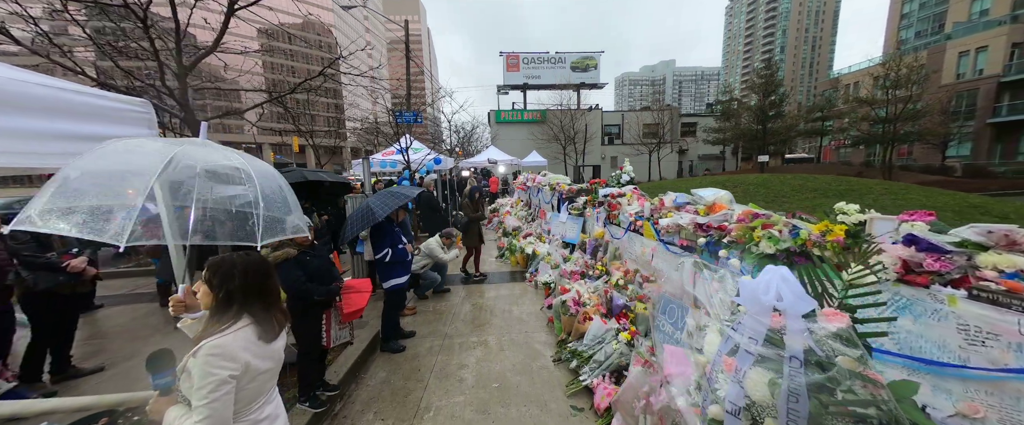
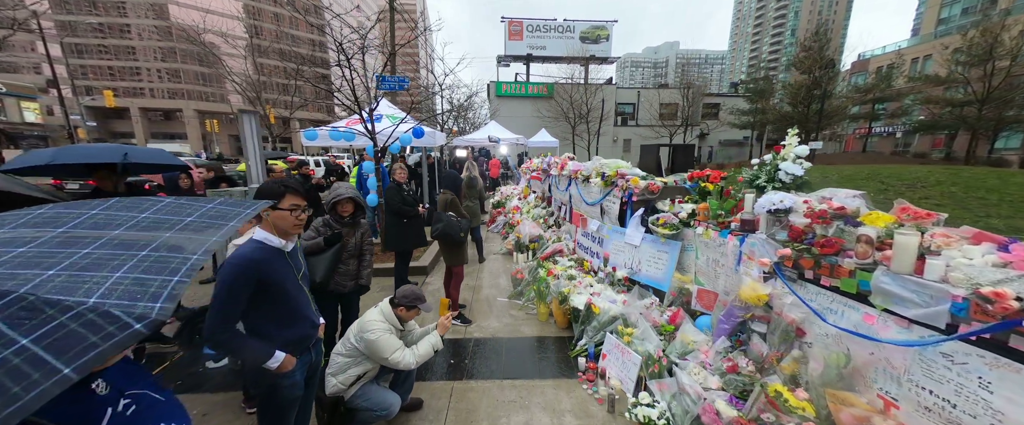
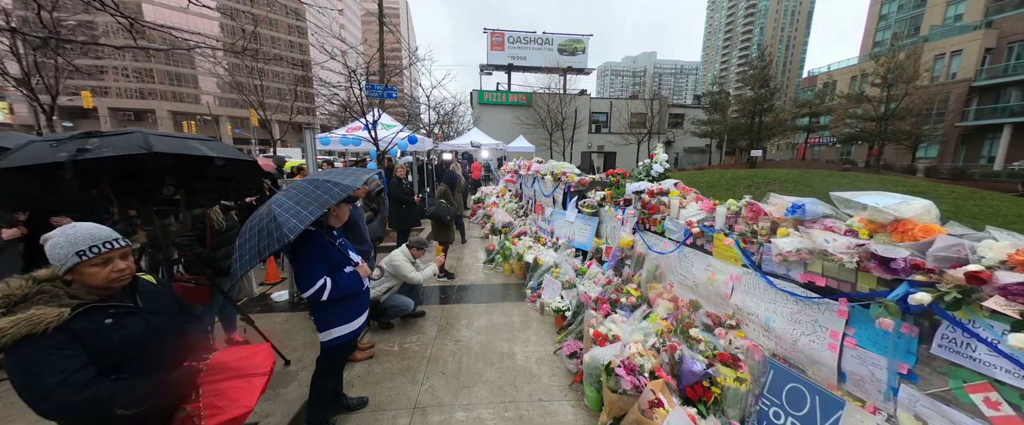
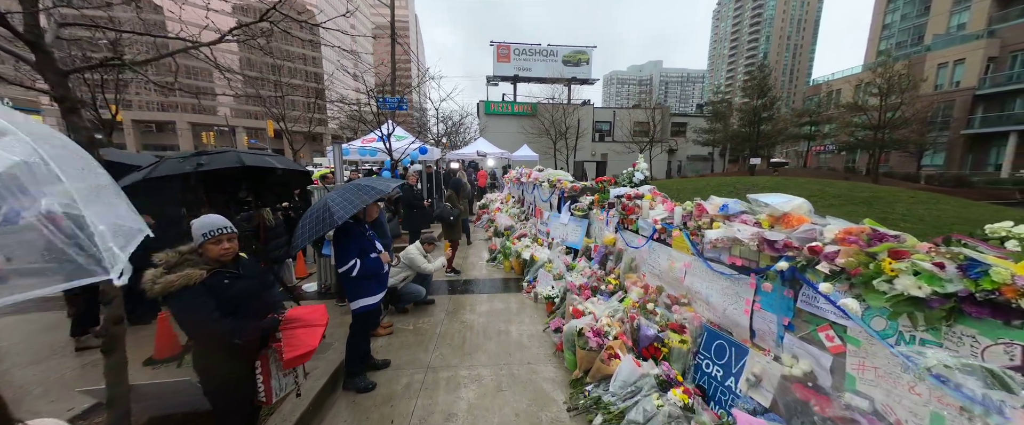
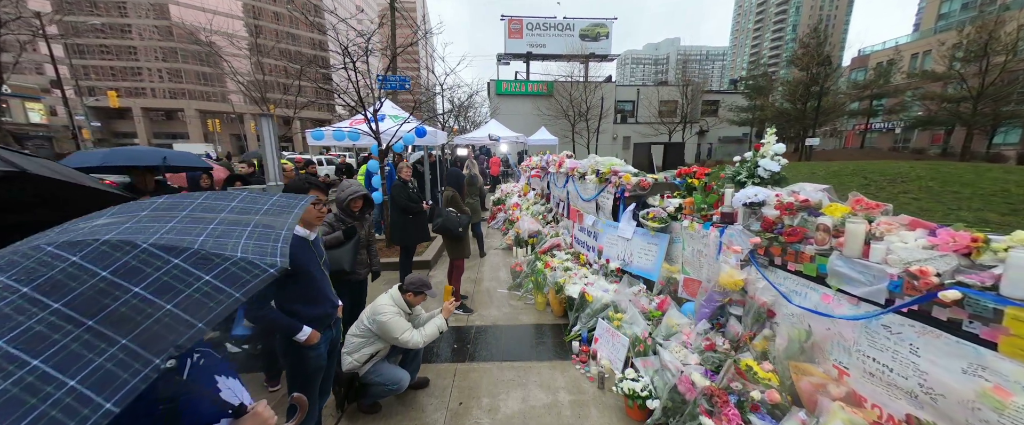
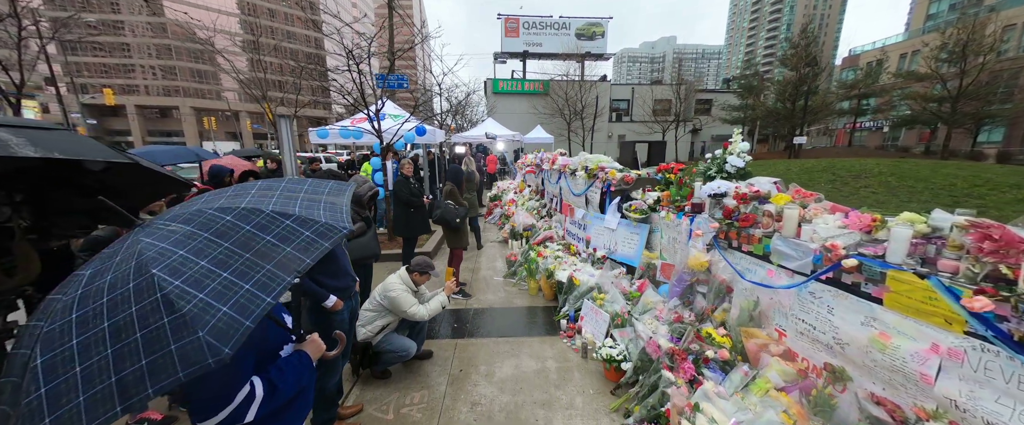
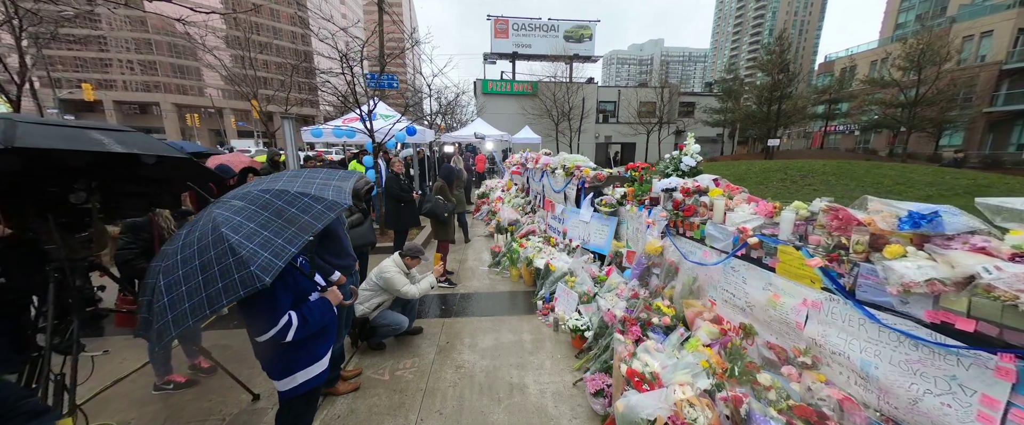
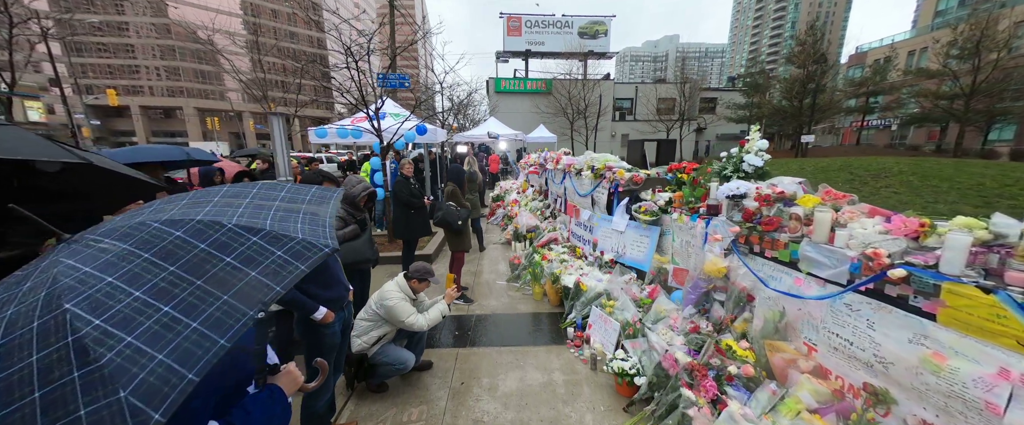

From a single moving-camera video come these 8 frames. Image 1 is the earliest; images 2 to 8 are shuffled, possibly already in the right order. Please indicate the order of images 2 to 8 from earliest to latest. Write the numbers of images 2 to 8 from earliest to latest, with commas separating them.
4, 3, 7, 6, 8, 5, 2
